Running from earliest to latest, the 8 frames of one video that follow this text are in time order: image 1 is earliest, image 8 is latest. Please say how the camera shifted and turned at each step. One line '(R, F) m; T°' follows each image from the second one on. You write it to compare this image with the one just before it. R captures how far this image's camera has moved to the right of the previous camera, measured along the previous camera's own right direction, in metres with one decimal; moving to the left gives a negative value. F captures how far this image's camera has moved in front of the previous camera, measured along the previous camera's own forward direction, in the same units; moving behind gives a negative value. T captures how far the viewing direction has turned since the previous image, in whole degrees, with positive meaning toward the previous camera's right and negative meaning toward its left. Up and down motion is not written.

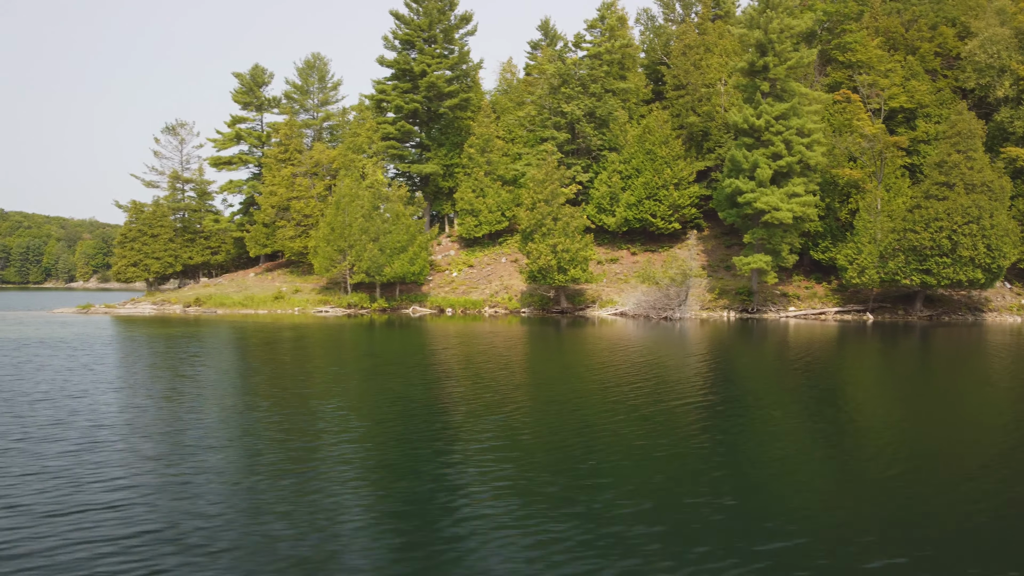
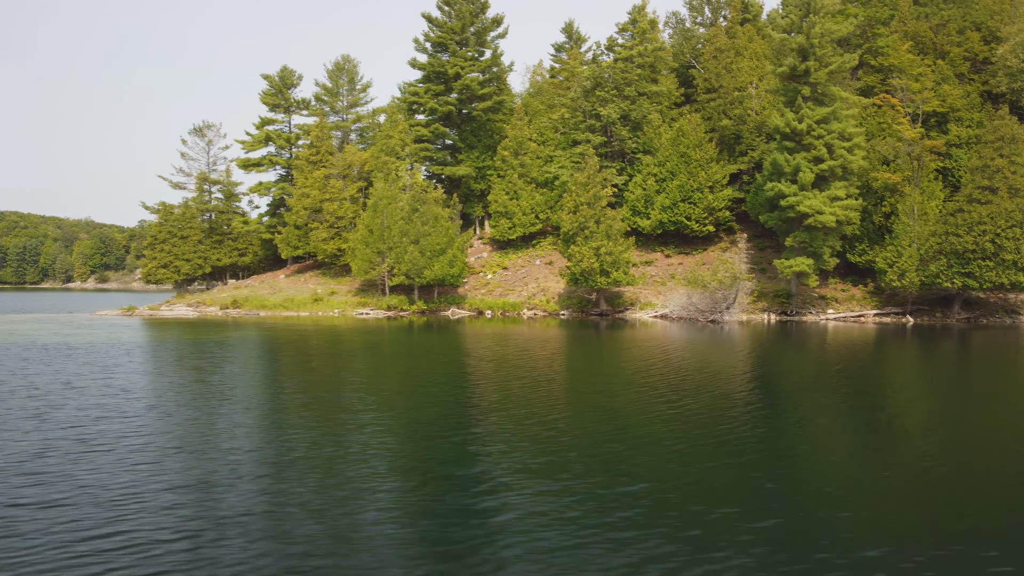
(-1.9, -0.1) m; 0°
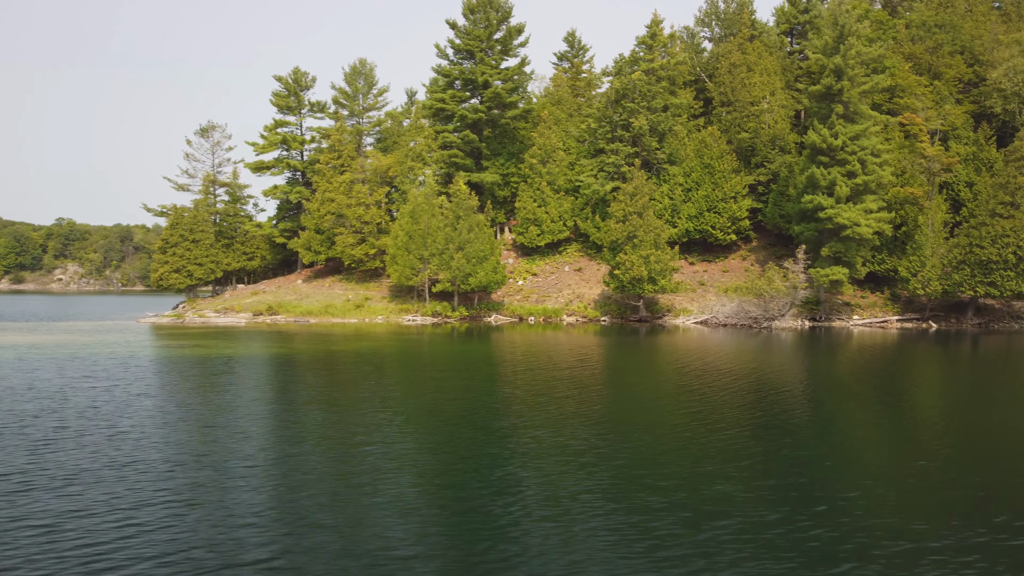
(-5.0, -0.2) m; +6°
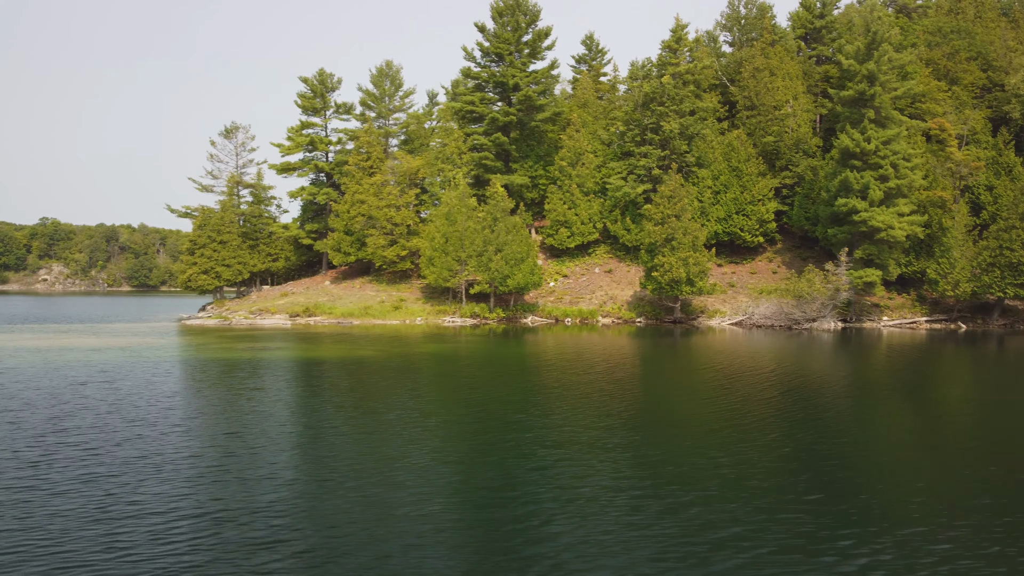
(-2.3, -0.2) m; +1°
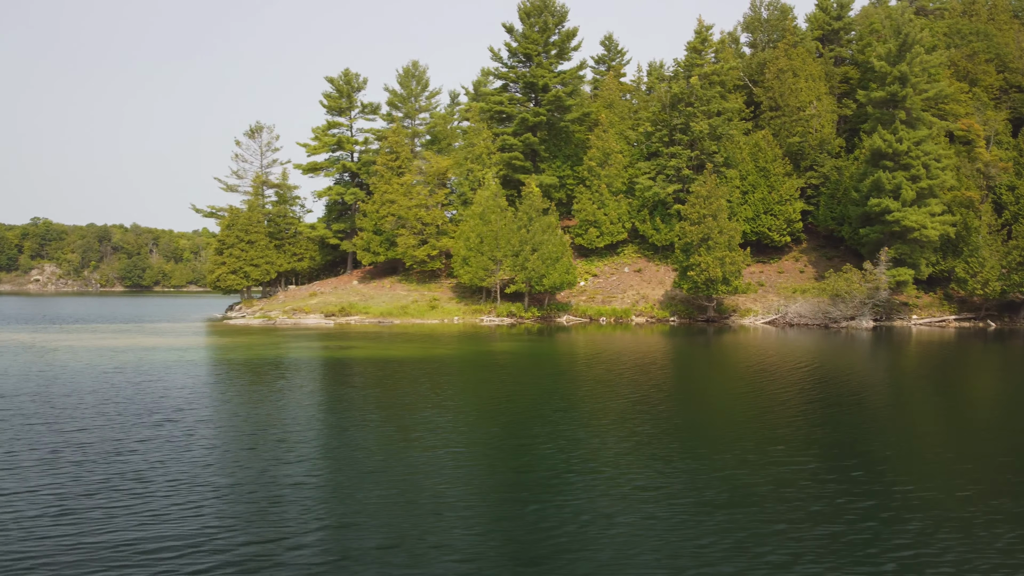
(-2.0, -0.2) m; +1°
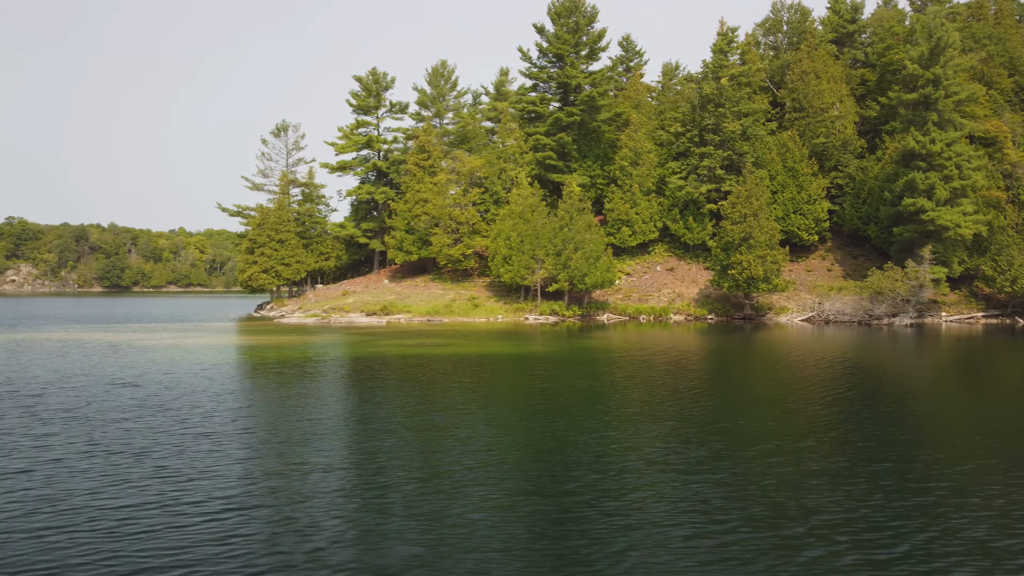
(-2.8, -0.2) m; +2°
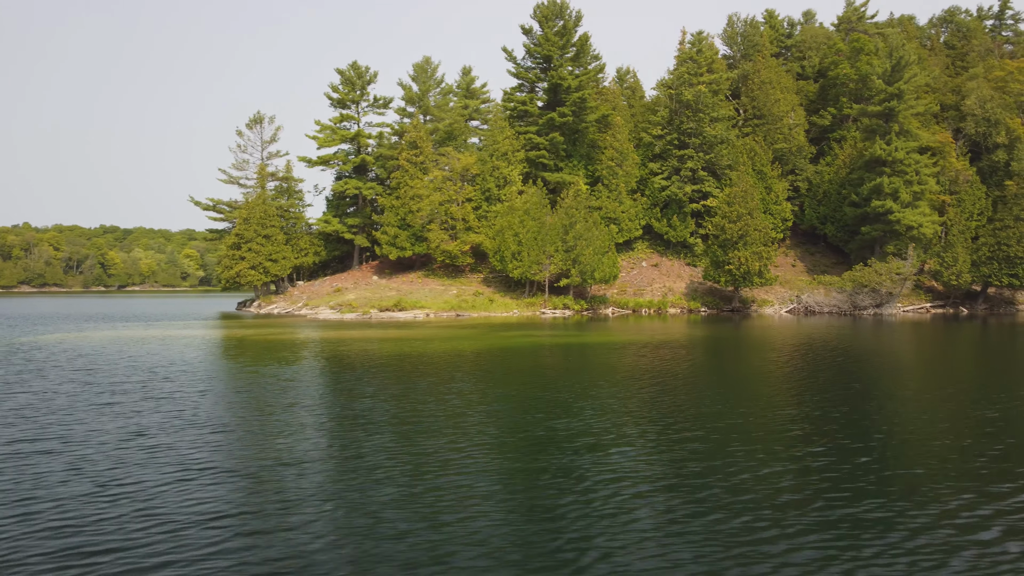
(-6.3, -0.3) m; +10°
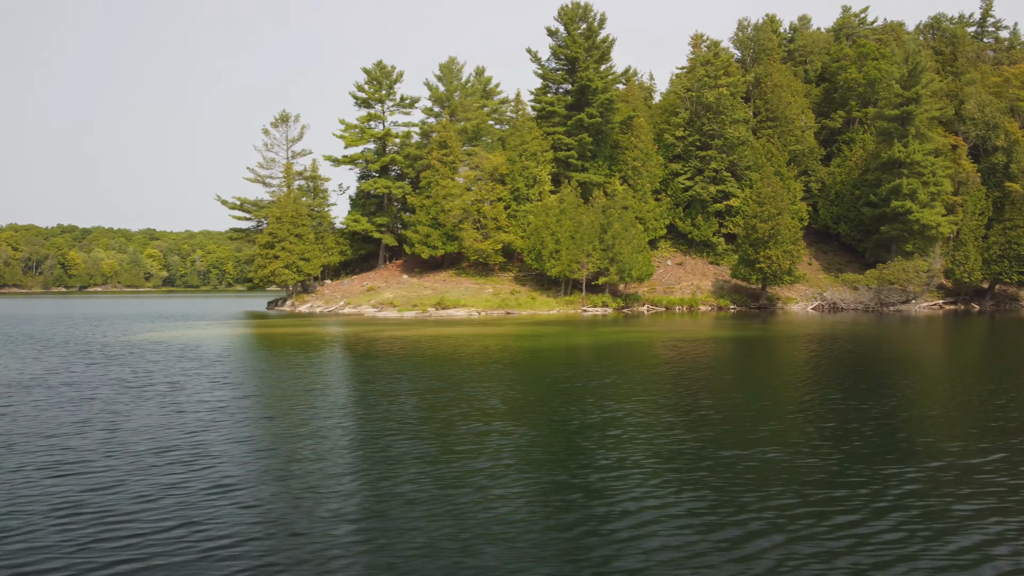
(-3.5, -0.4) m; +3°
